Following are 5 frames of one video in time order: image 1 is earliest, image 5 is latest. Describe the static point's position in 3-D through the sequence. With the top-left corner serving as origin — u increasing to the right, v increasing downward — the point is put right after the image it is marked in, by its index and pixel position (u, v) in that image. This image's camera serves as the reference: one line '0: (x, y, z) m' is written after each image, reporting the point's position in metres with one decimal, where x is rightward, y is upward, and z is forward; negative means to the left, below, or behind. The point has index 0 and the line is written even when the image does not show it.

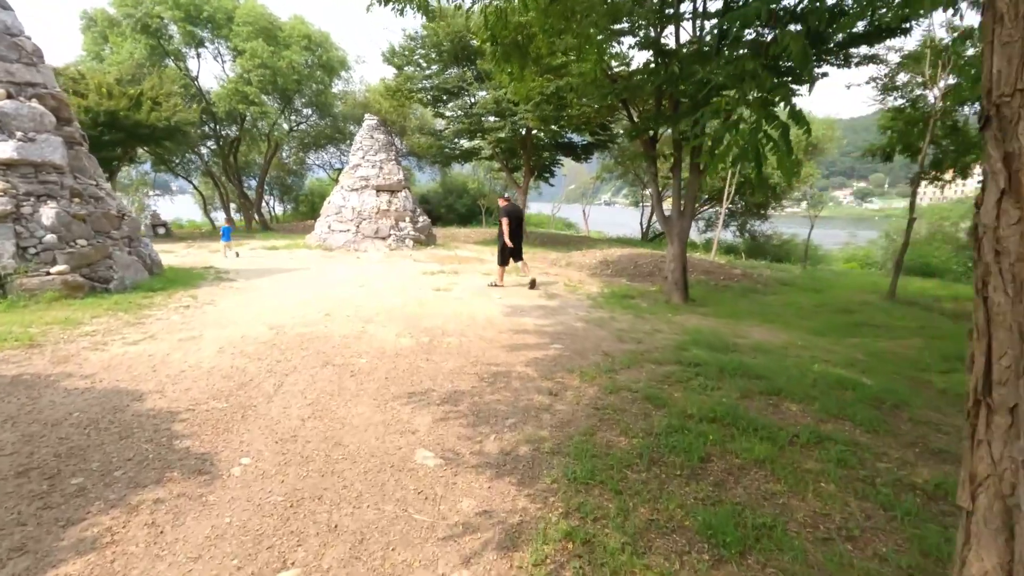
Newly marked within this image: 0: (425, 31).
0: (-2.6, +7.9, +16.4) m
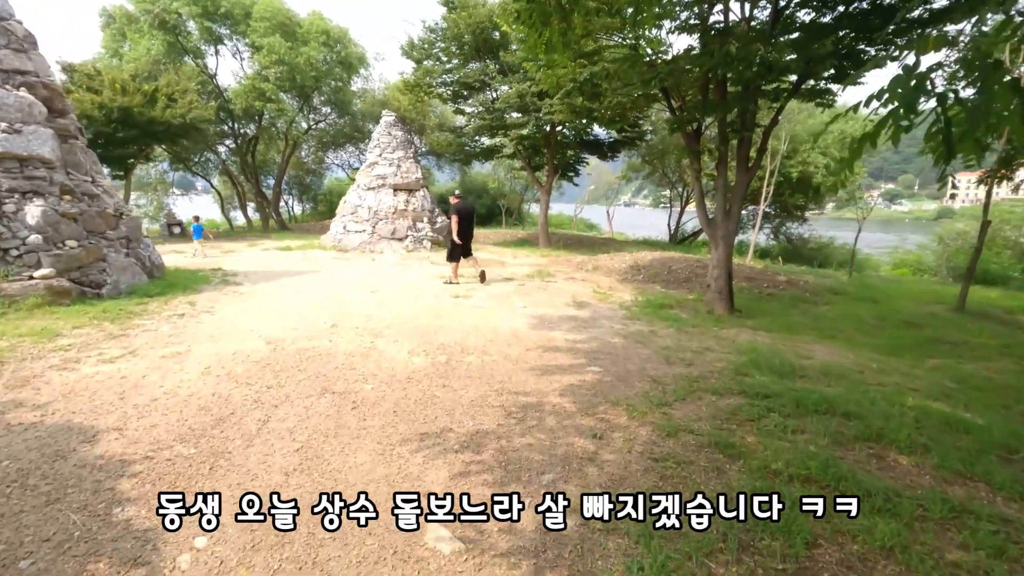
0: (-1.9, +7.8, +15.7) m
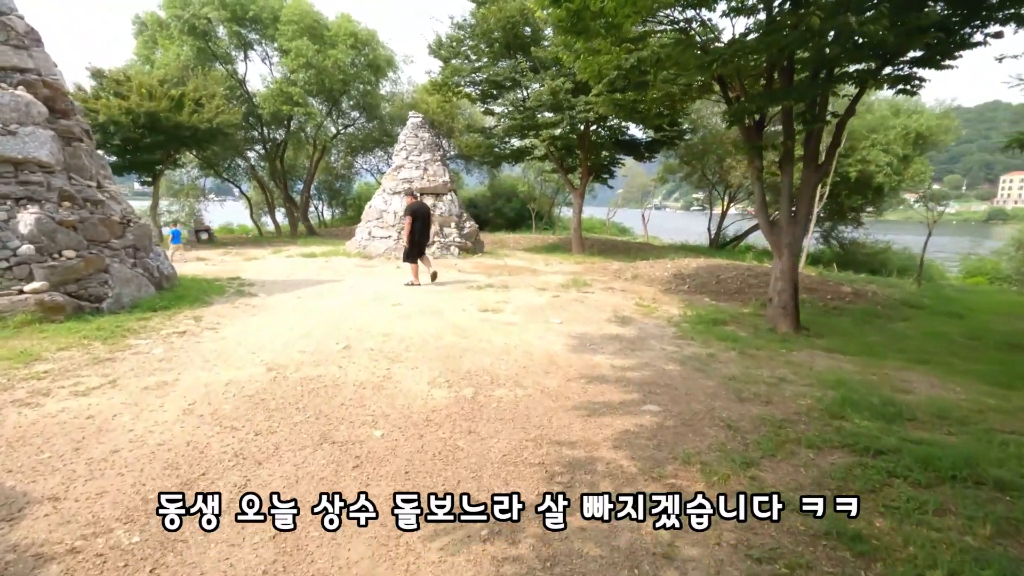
0: (-1.0, +7.5, +15.0) m
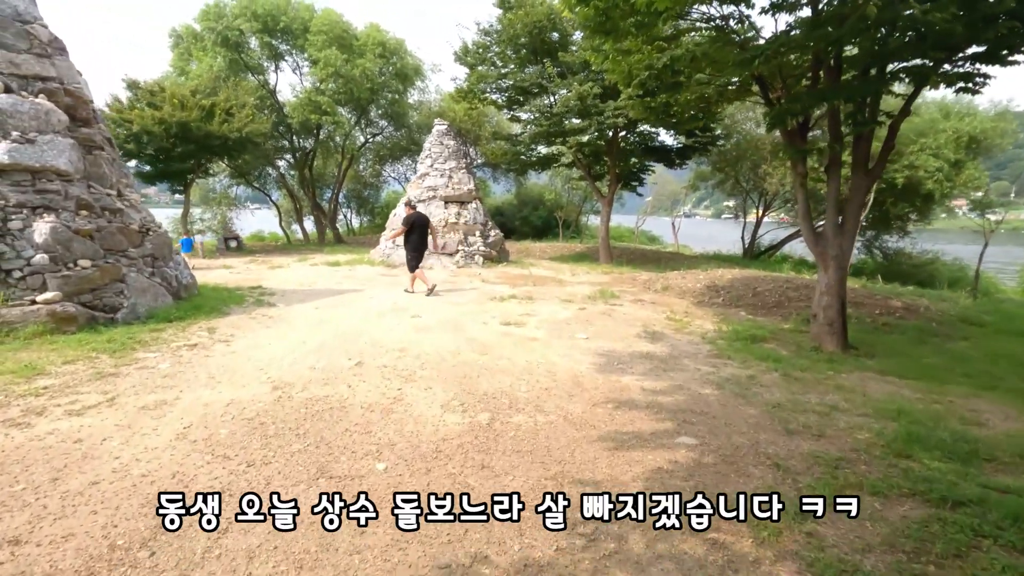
0: (-0.3, +7.3, +14.8) m
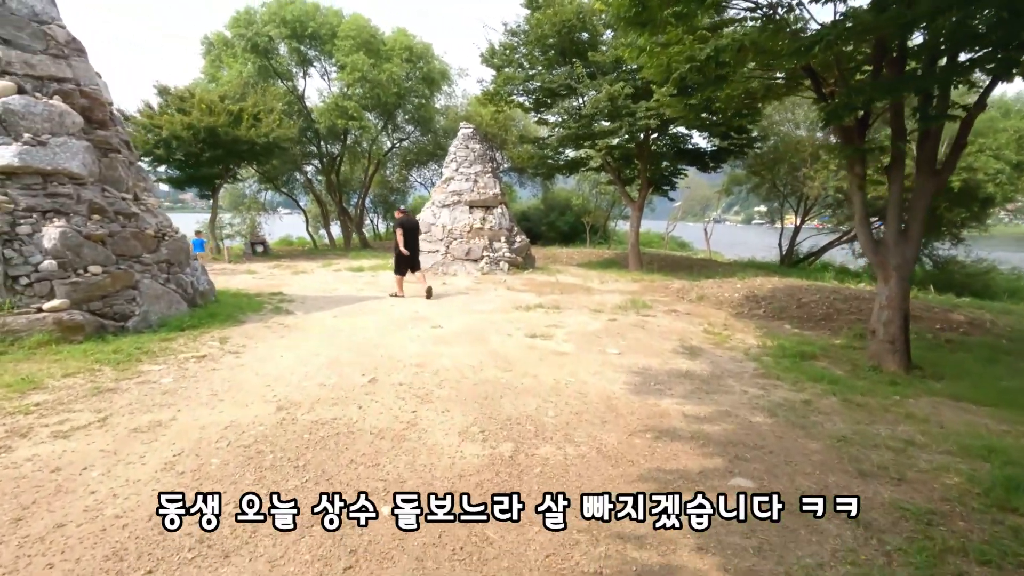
0: (+0.5, +7.1, +14.4) m
